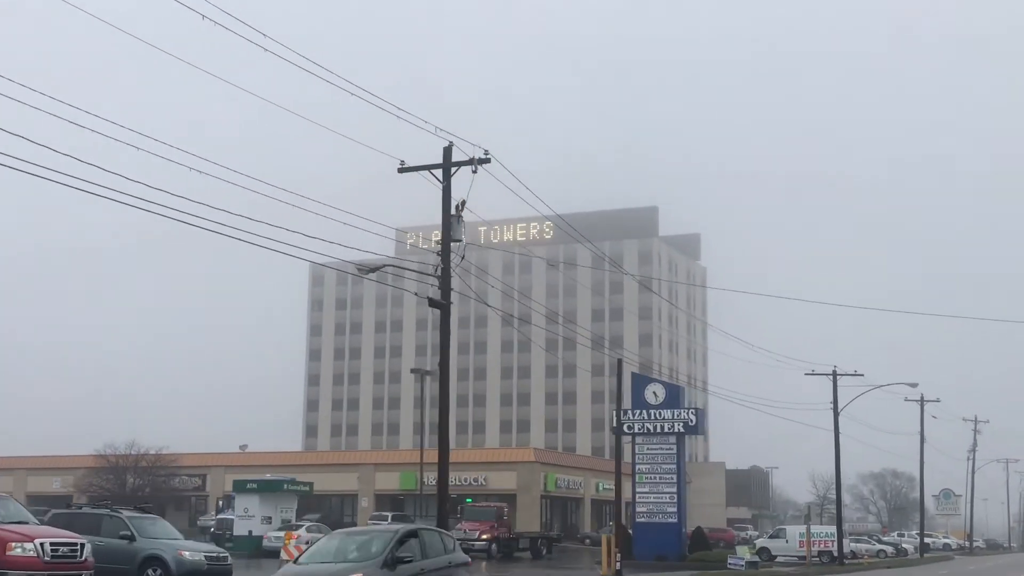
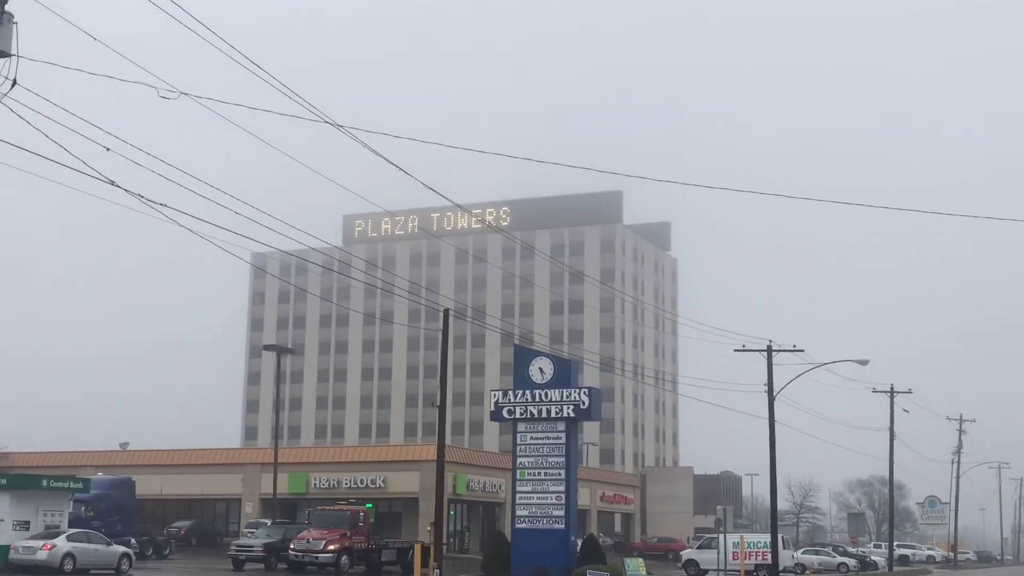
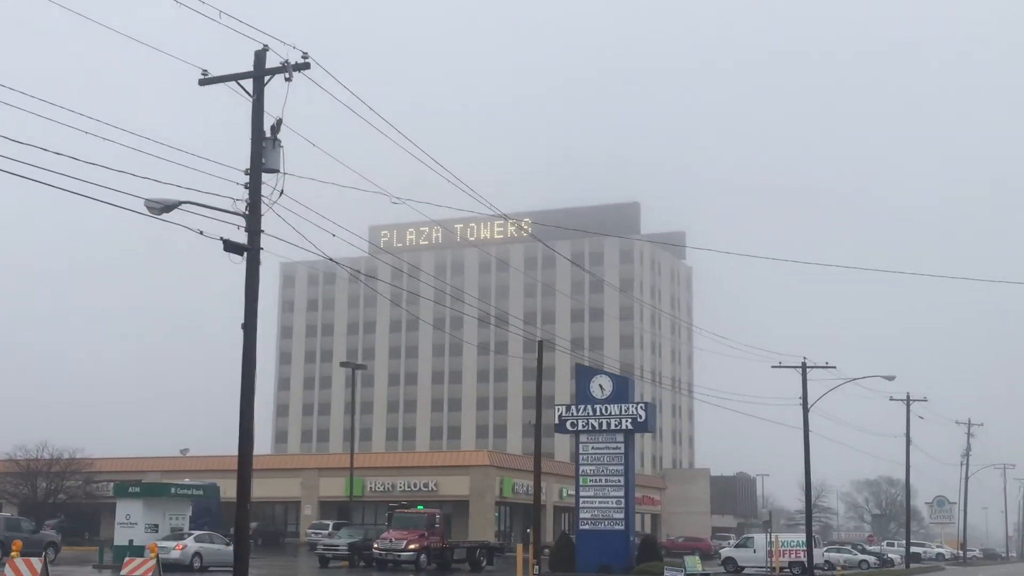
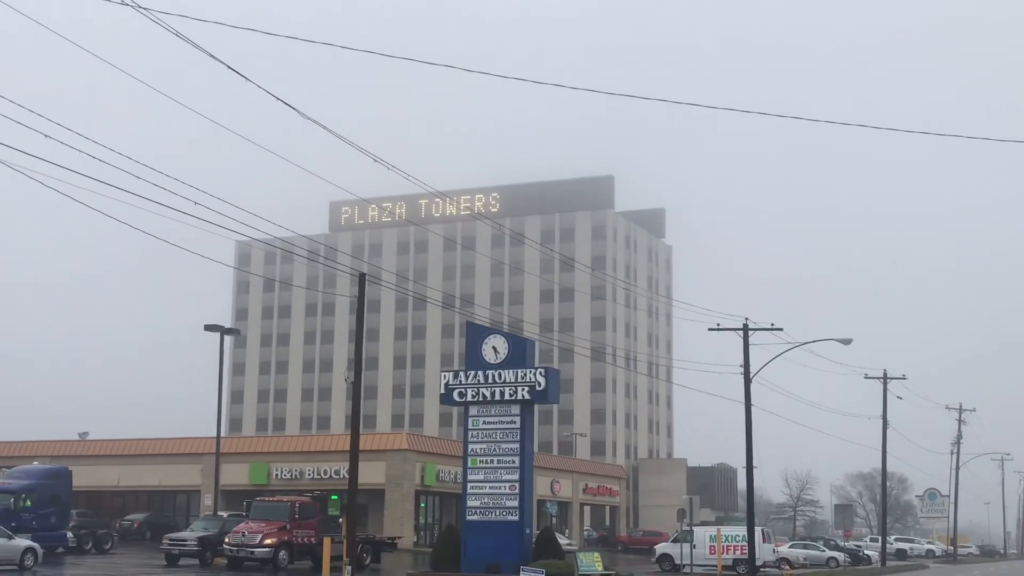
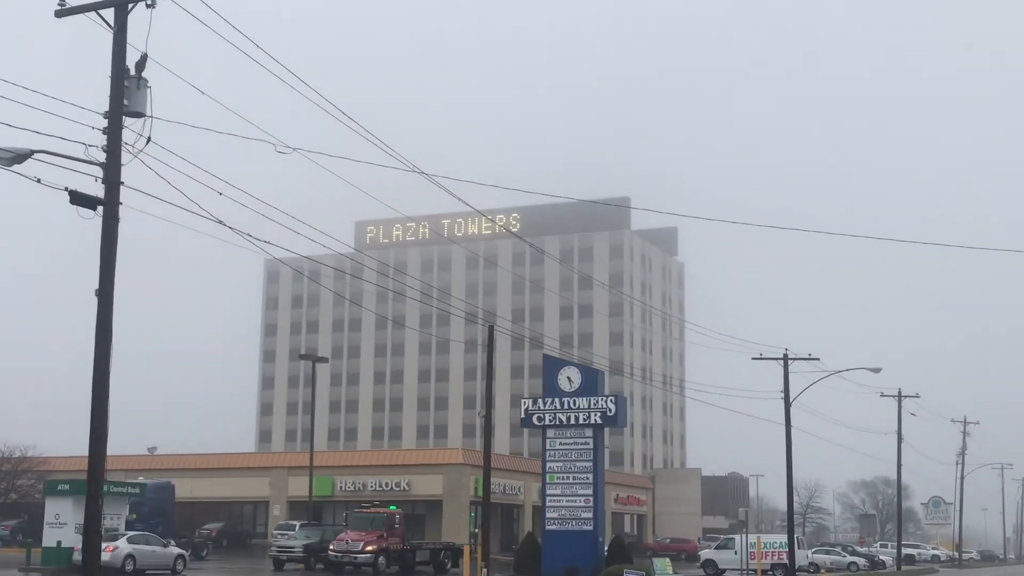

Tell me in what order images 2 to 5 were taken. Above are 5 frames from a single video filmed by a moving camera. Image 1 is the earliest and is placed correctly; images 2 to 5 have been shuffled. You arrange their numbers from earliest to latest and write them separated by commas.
3, 5, 2, 4
